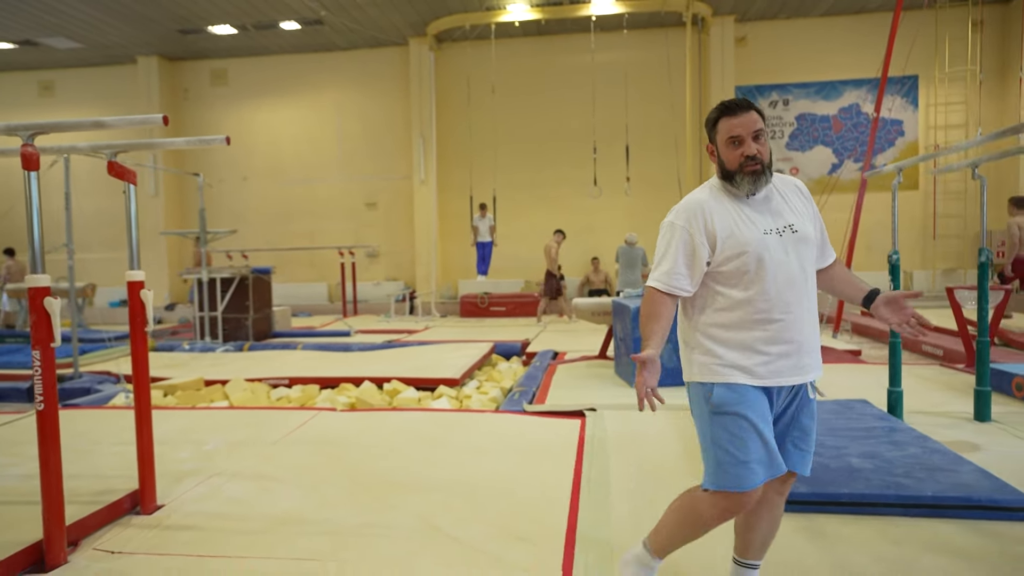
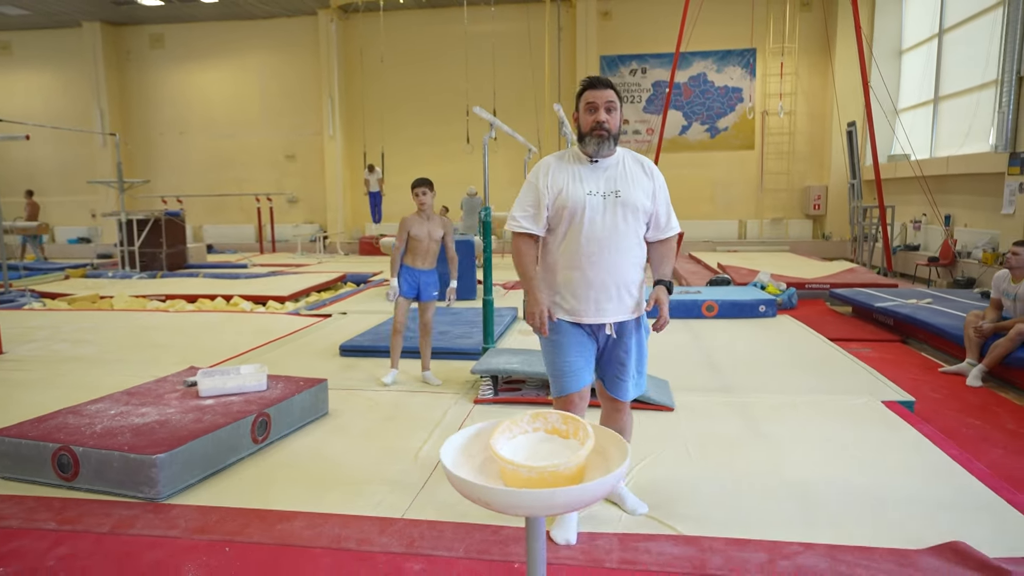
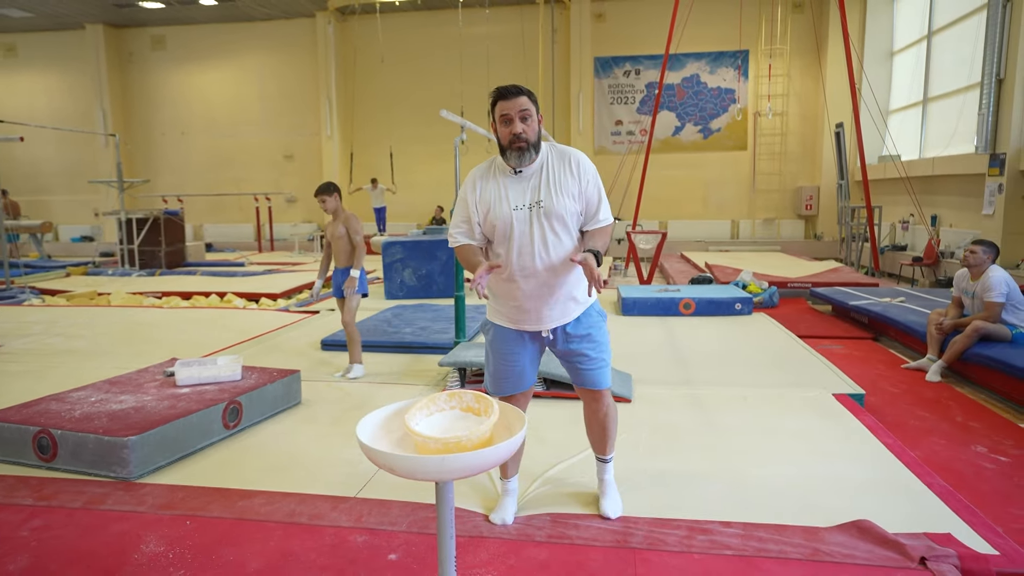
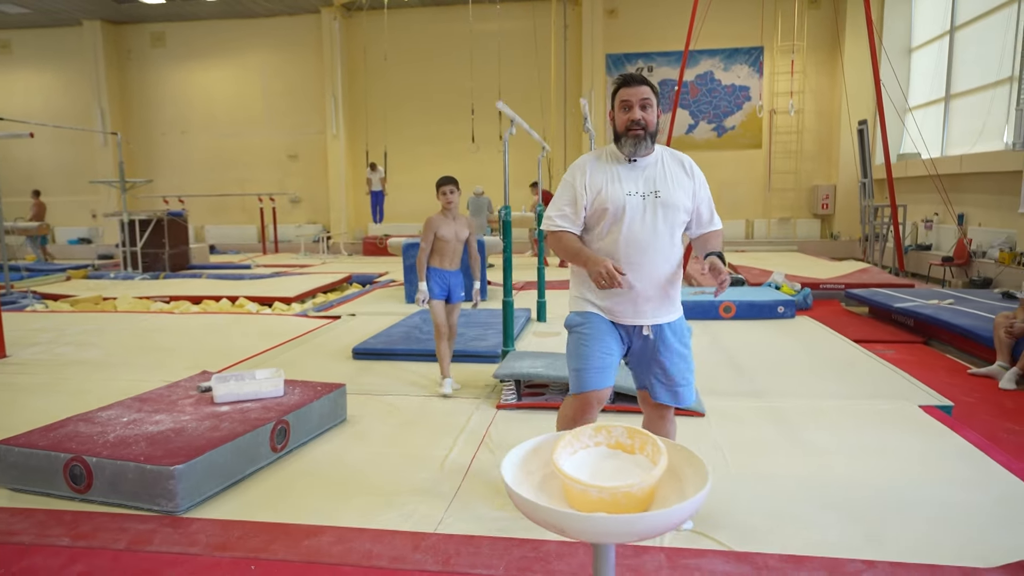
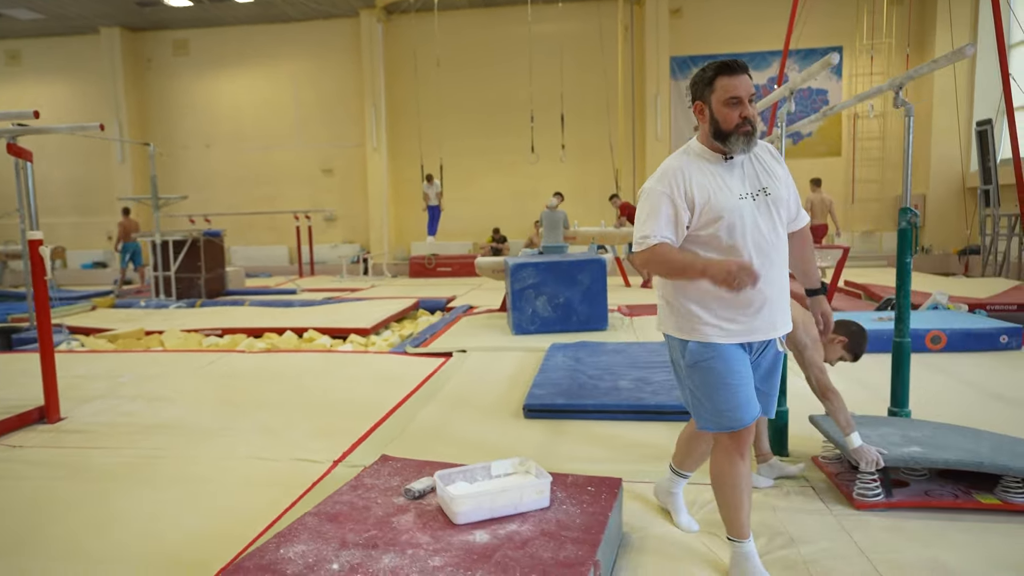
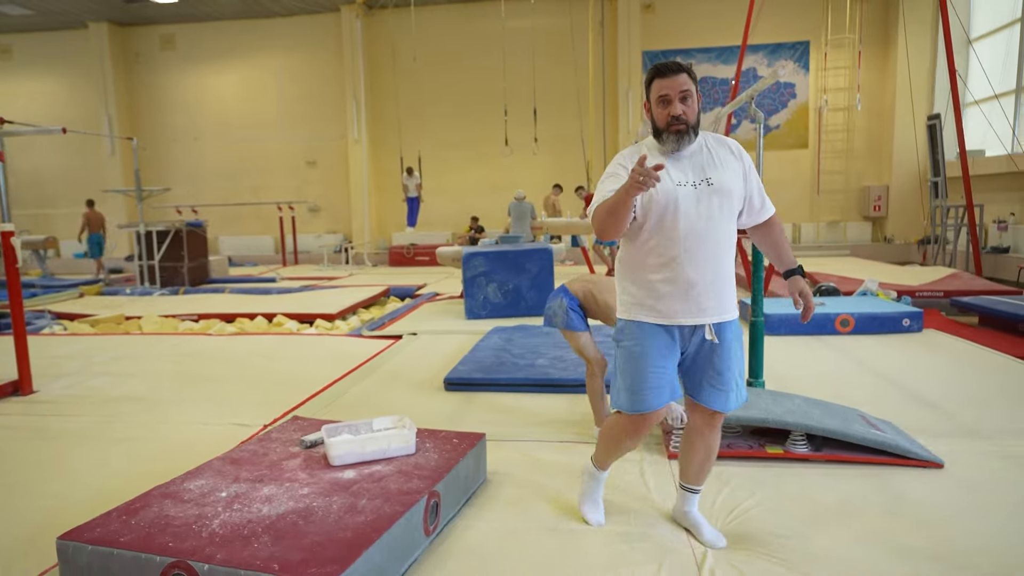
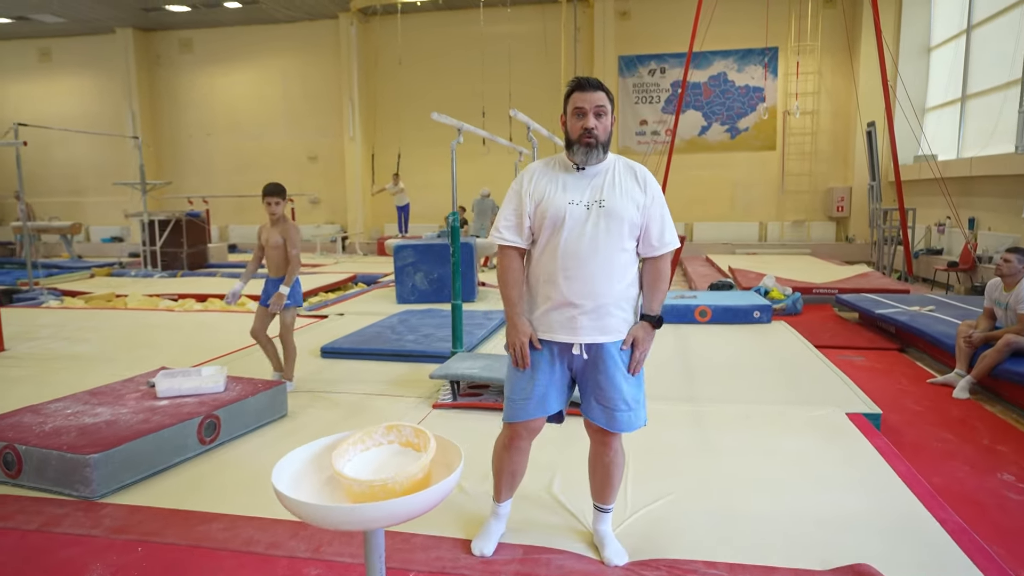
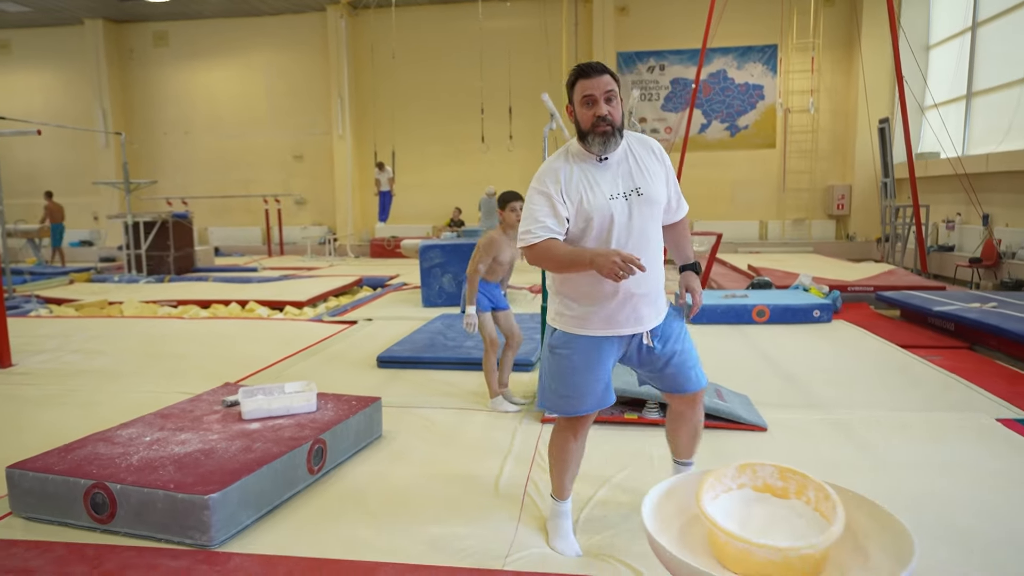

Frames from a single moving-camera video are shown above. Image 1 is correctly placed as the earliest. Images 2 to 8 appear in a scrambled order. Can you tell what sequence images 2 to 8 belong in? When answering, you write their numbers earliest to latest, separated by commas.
5, 6, 8, 4, 2, 3, 7
